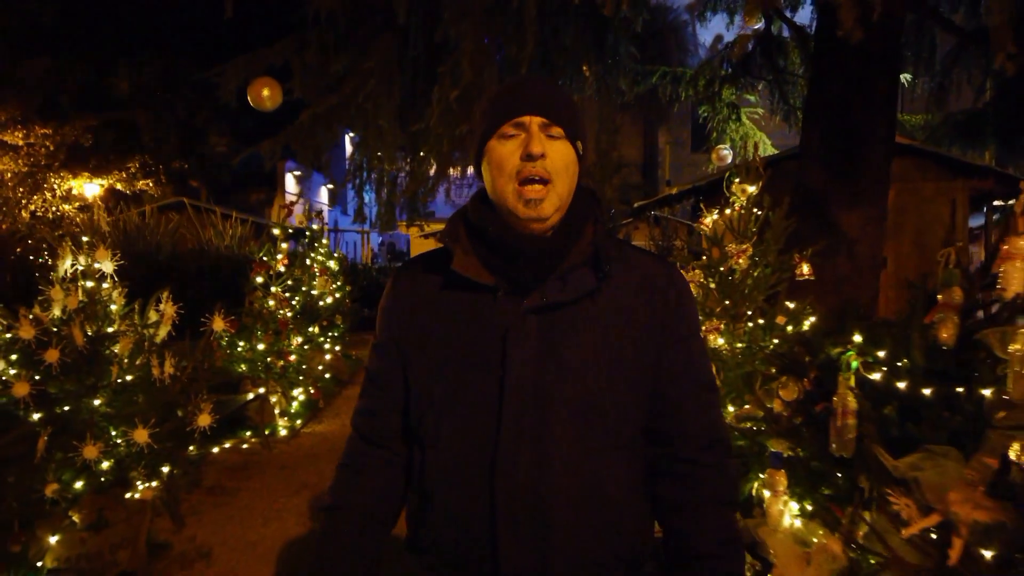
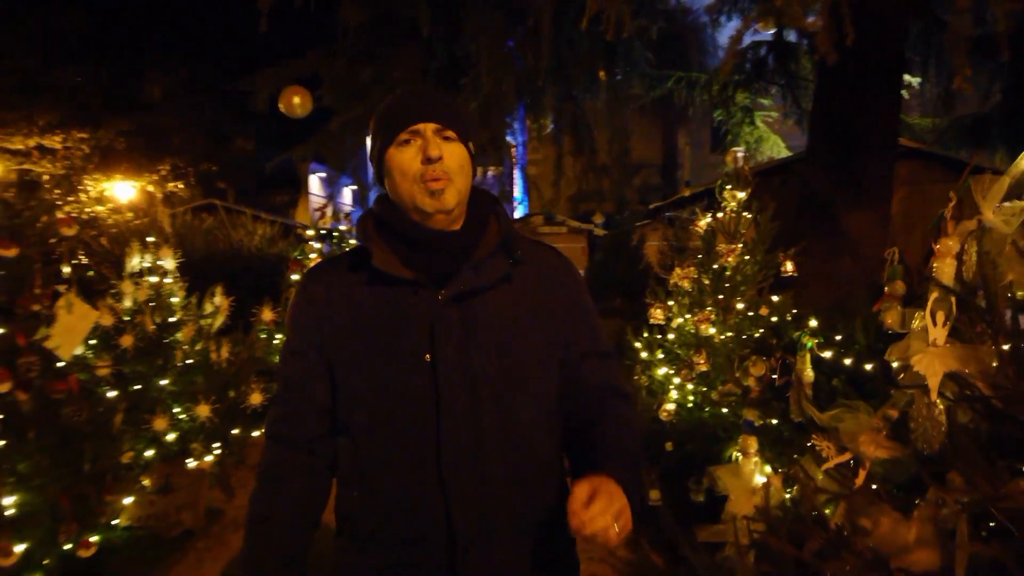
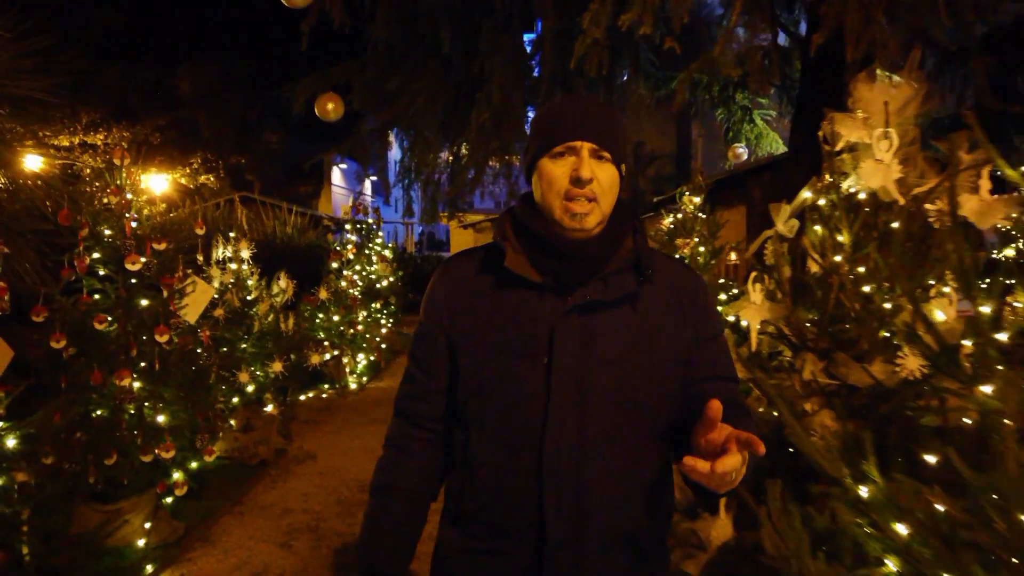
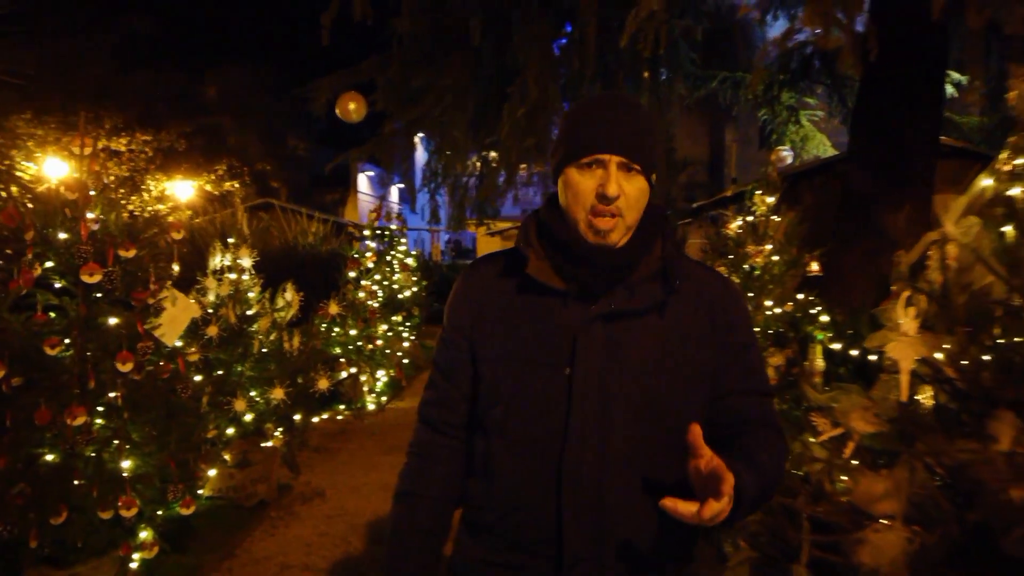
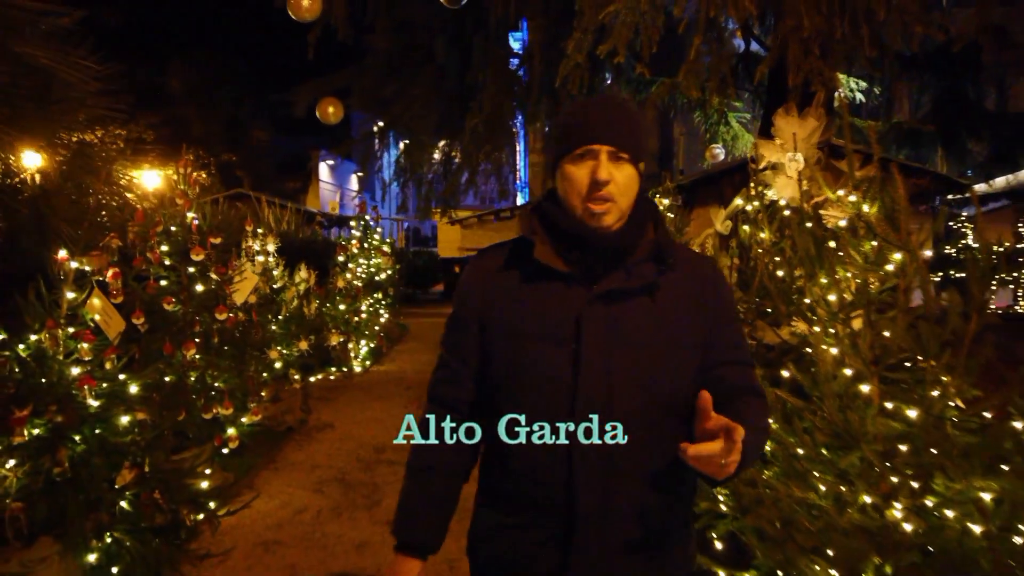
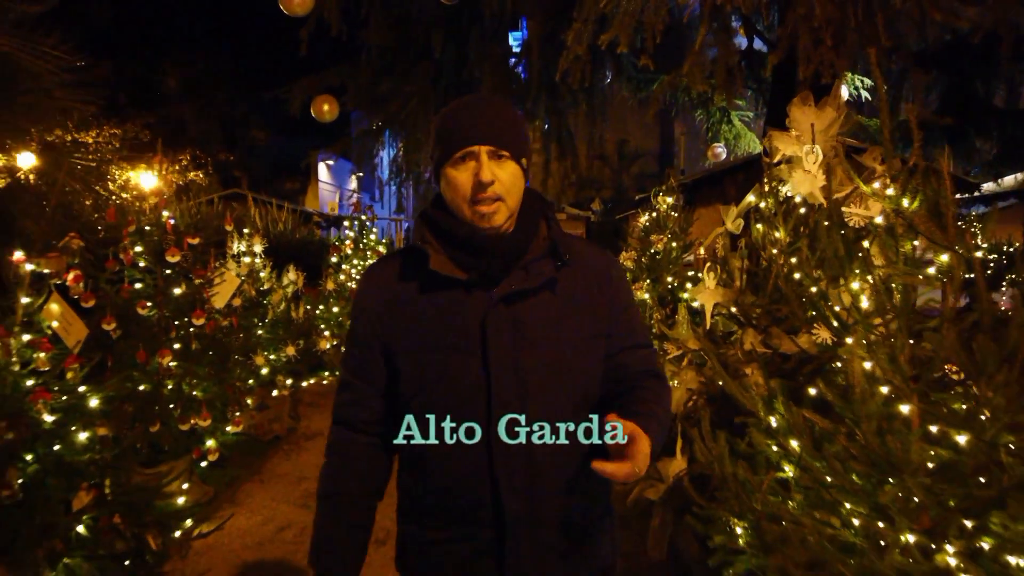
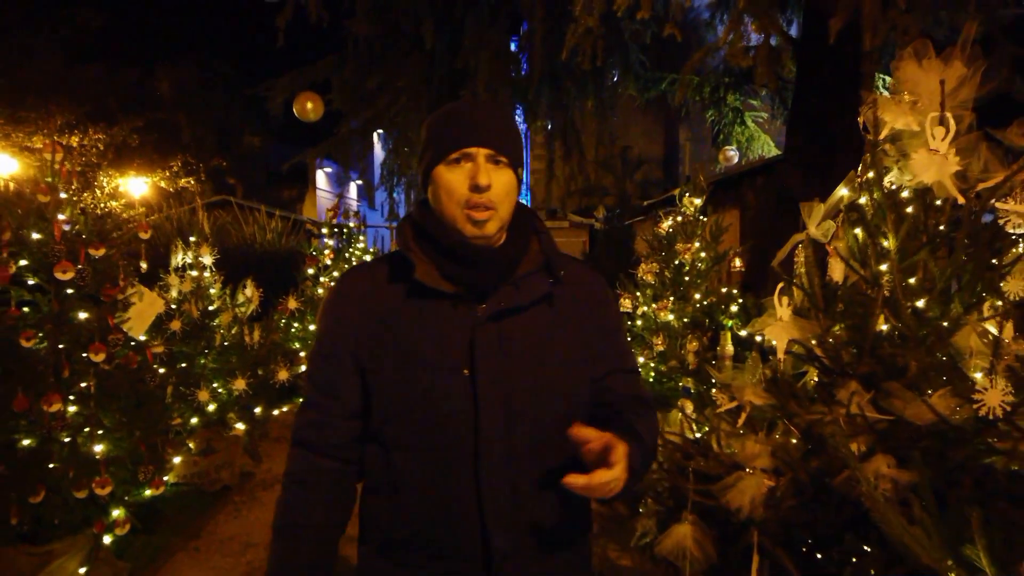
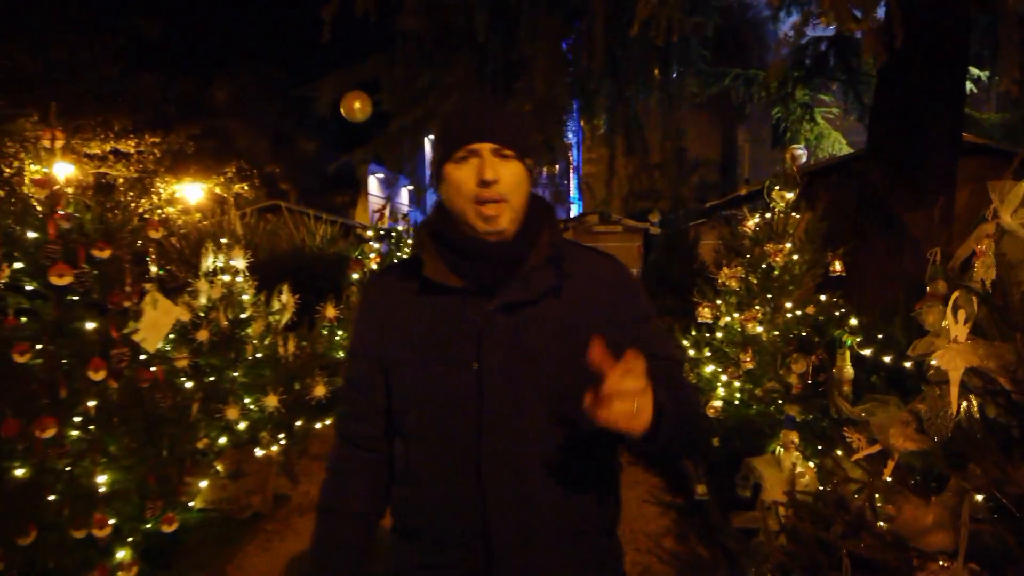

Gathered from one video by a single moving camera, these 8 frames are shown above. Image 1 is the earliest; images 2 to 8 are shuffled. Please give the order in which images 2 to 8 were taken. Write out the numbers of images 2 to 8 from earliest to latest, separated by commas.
2, 8, 4, 7, 3, 6, 5
